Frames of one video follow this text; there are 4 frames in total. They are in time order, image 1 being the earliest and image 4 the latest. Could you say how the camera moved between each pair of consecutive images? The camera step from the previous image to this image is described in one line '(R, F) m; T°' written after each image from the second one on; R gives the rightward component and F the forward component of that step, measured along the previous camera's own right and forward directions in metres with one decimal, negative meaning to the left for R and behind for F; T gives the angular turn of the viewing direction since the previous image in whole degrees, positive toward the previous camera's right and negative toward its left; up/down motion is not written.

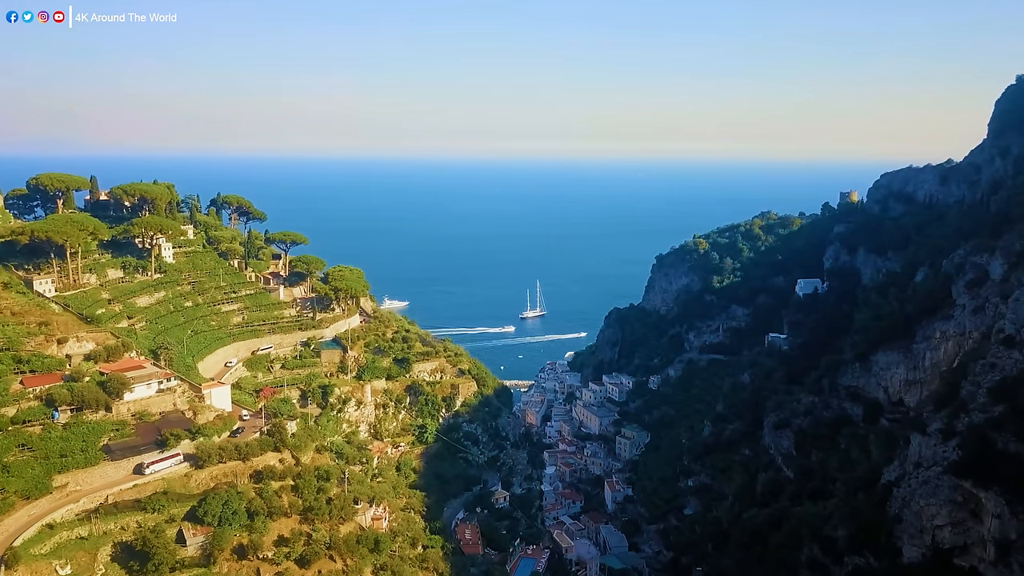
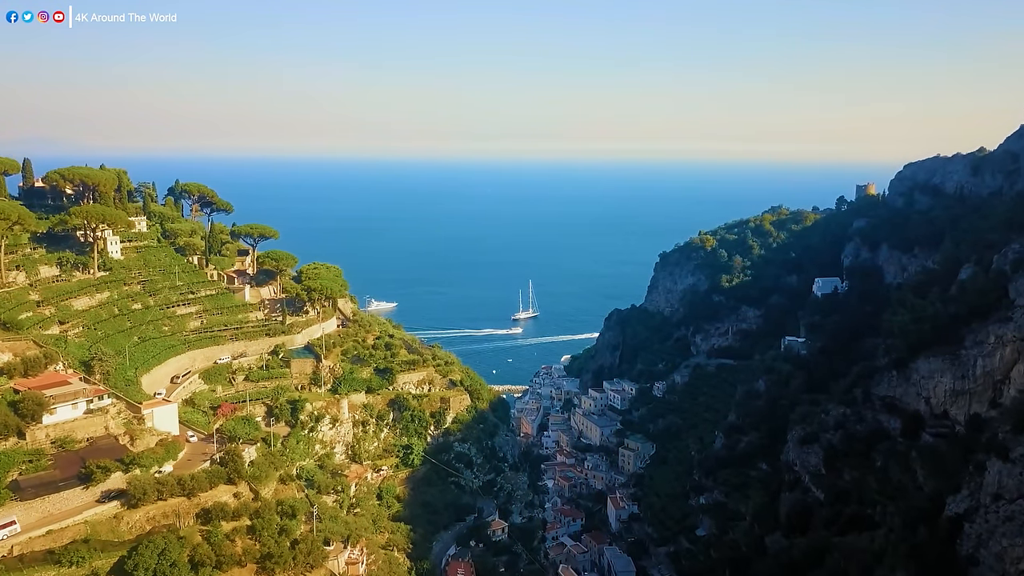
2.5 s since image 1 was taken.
(-0.2, +2.9) m; +1°
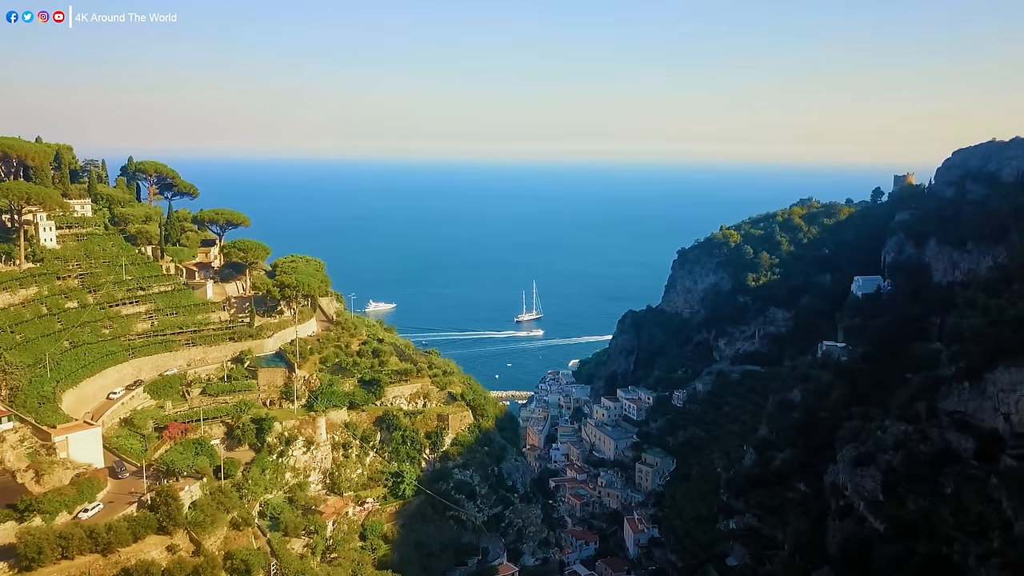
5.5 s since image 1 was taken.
(-0.2, +3.3) m; 0°
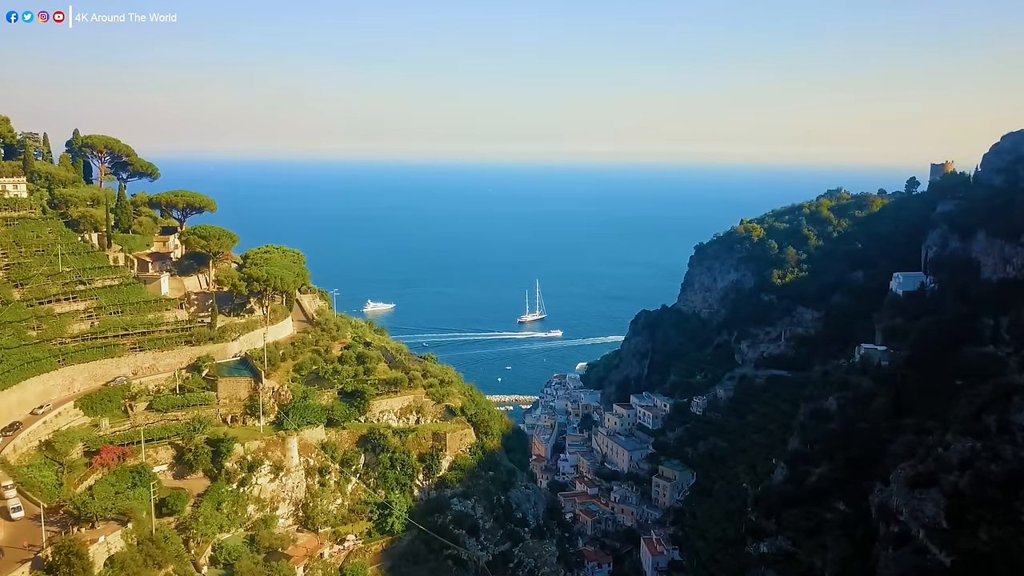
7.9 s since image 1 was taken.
(-0.2, +2.8) m; 0°
